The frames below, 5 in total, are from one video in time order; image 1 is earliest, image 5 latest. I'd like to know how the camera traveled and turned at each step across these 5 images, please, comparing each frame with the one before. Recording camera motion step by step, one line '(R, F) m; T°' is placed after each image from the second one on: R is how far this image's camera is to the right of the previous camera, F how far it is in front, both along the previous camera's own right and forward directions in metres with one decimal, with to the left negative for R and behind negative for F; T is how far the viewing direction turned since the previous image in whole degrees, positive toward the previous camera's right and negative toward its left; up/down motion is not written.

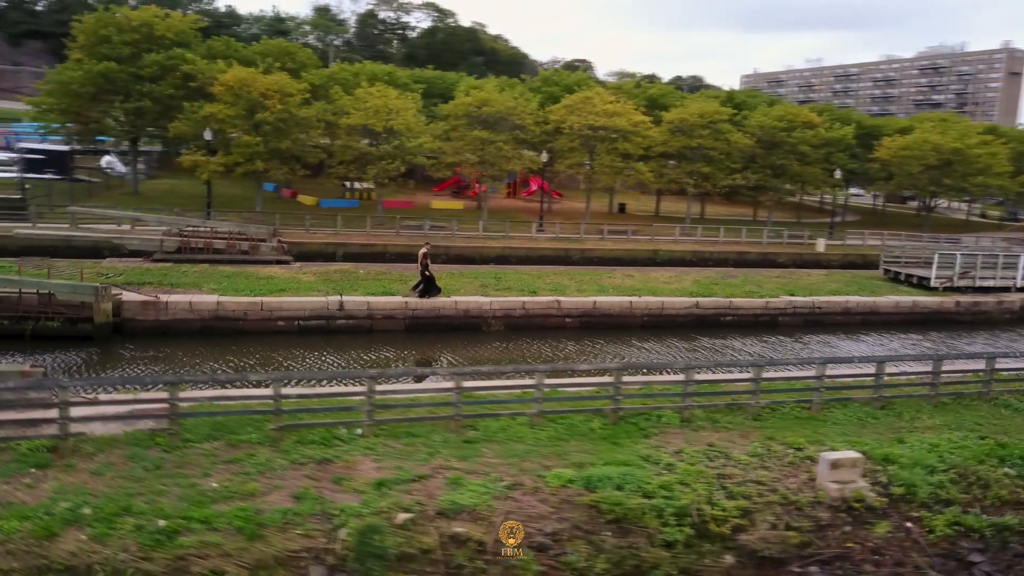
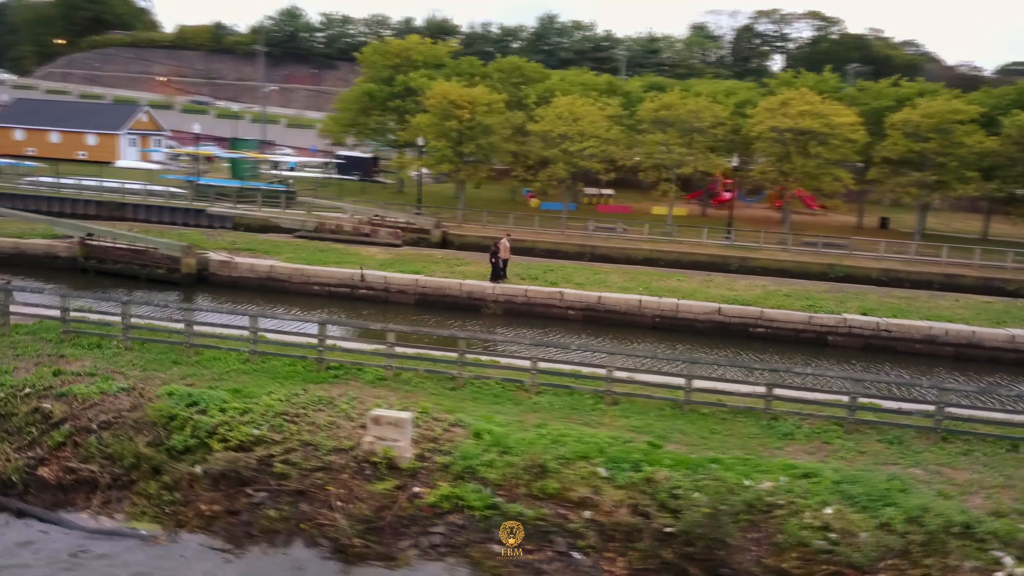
(+8.5, +1.4) m; -29°
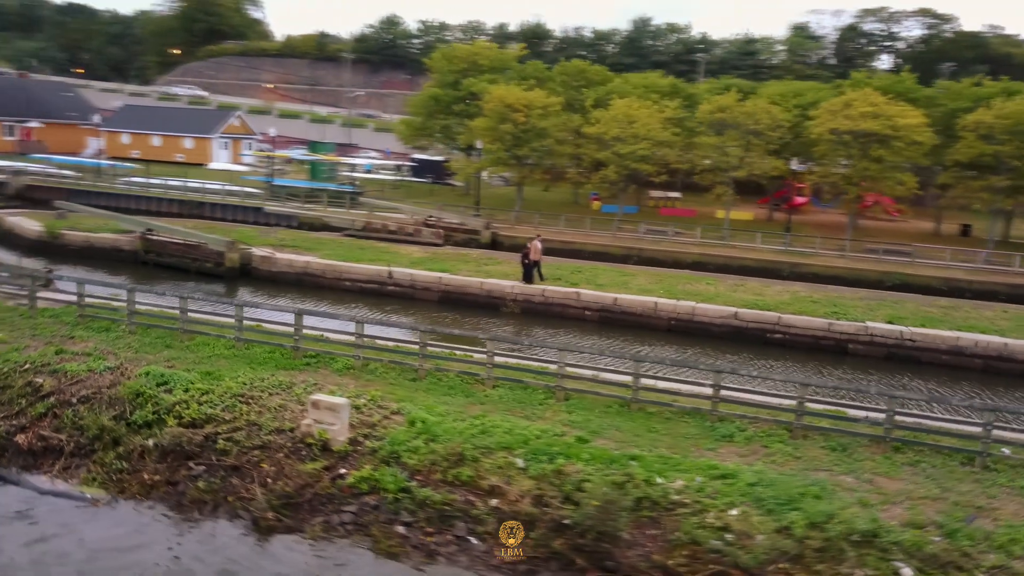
(+1.8, -0.1) m; -7°
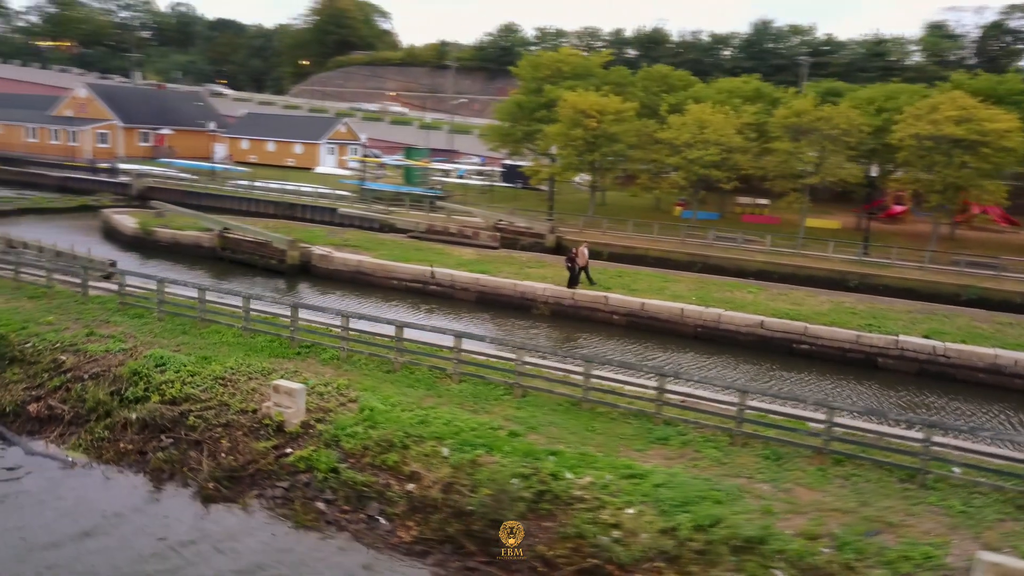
(+2.1, -0.2) m; -9°
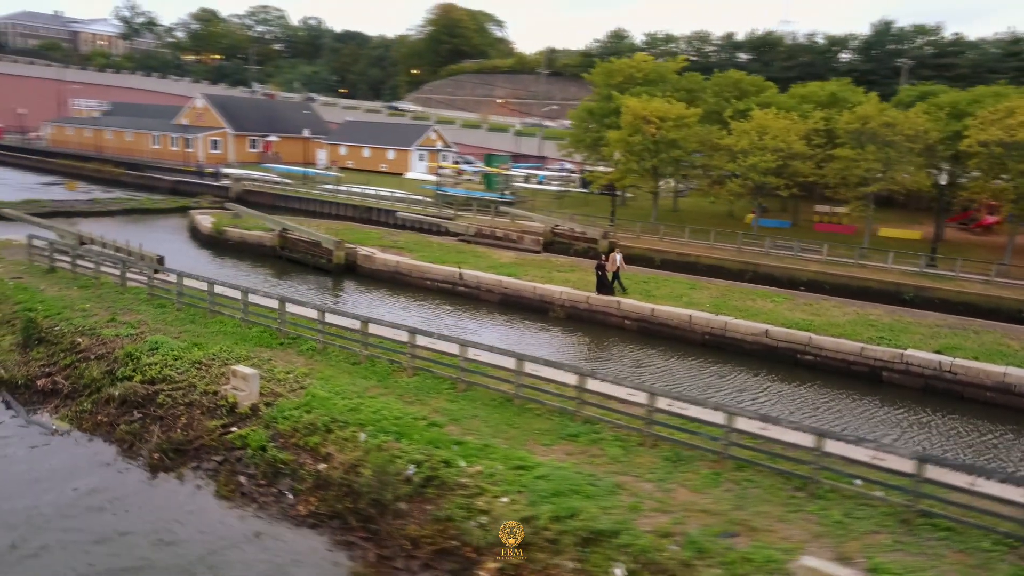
(+2.3, -0.3) m; -8°
